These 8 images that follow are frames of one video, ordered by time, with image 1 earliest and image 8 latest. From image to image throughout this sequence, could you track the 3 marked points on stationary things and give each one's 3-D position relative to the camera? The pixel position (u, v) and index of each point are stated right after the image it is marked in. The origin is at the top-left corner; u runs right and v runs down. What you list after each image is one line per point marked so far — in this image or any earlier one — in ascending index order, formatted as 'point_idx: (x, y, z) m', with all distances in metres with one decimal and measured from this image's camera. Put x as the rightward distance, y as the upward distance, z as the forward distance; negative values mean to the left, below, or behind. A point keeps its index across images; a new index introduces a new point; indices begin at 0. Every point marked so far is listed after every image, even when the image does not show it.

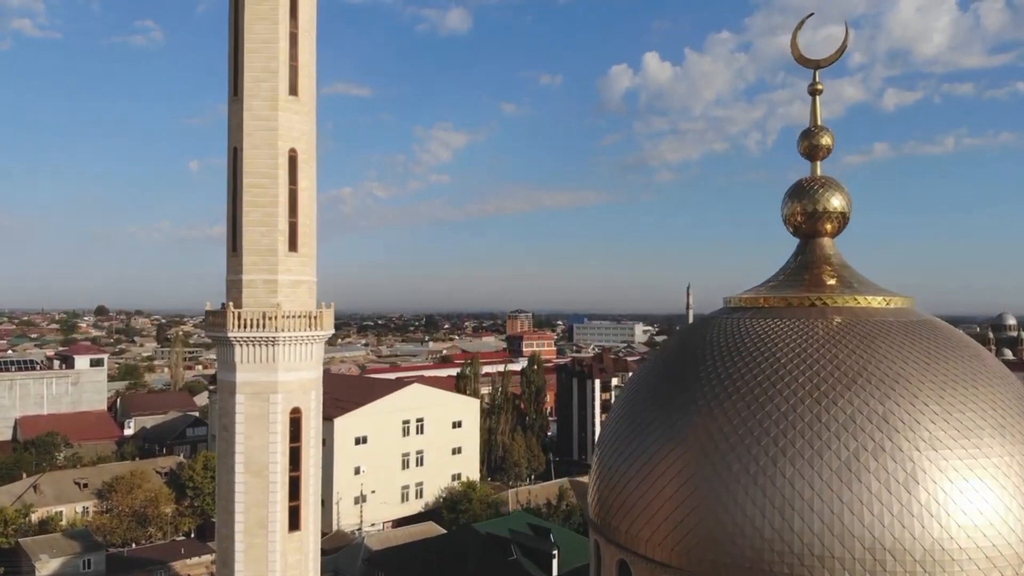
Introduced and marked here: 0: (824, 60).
0: (+2.2, +1.6, +4.9) m
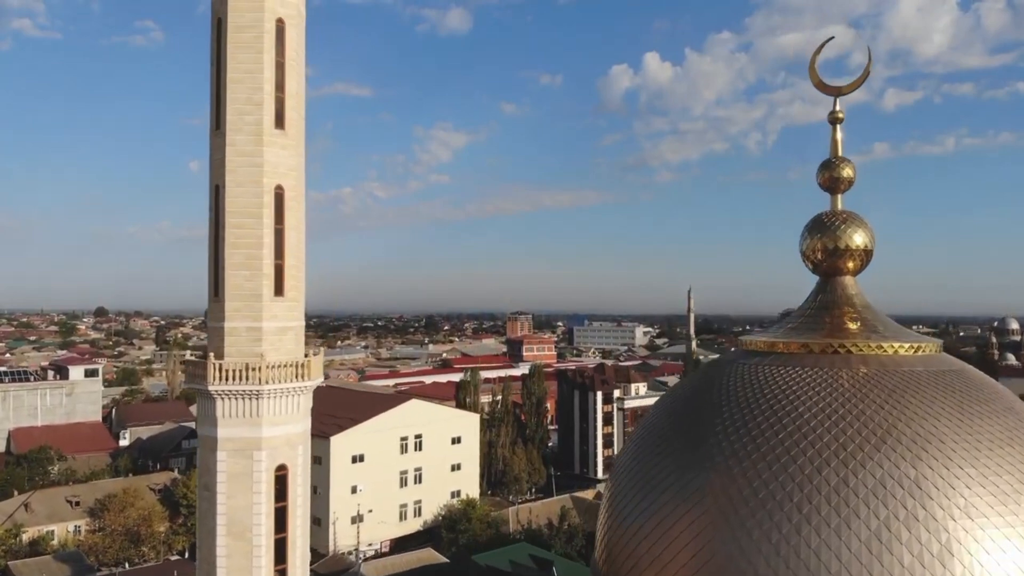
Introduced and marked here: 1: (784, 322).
0: (+2.2, +1.3, +4.6) m
1: (+1.9, -0.2, +4.8) m
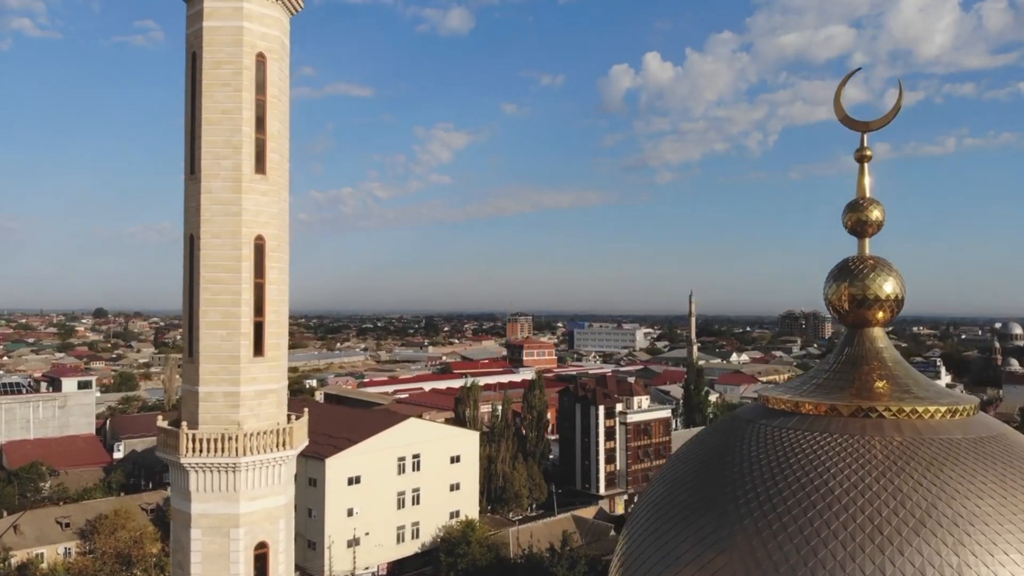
0: (+2.2, +1.0, +4.3) m
1: (+1.9, -0.6, +4.4) m
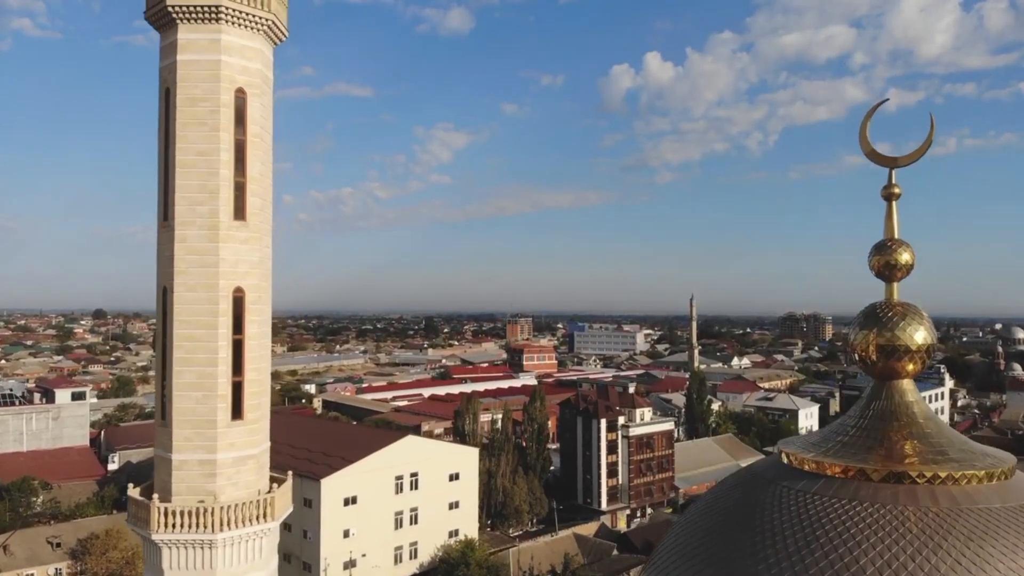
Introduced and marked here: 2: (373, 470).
0: (+2.2, +0.7, +4.0) m
1: (+1.9, -0.8, +4.1) m
2: (-2.5, -3.3, +12.5) m
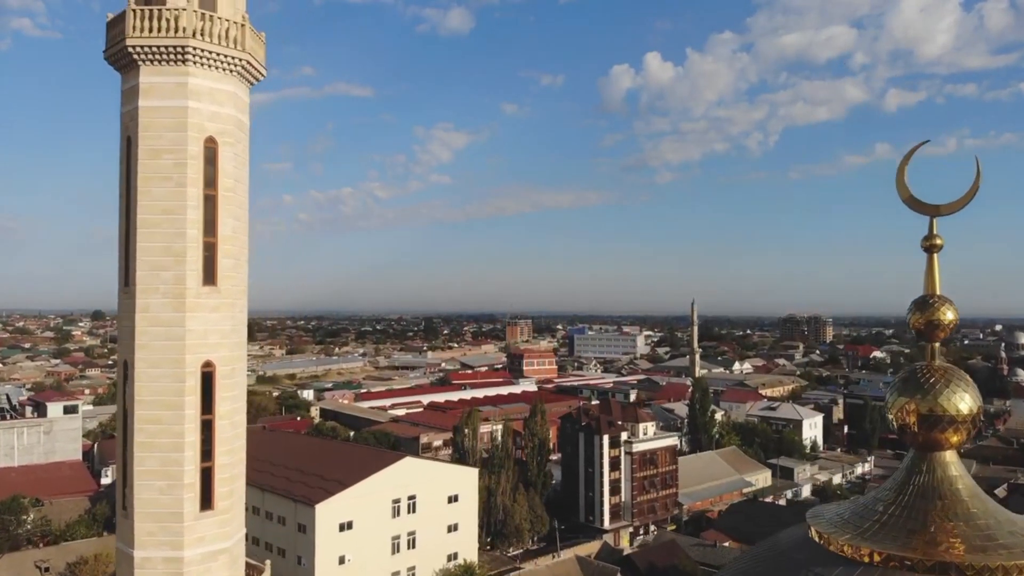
0: (+2.2, +0.4, +3.6) m
1: (+1.9, -1.2, +3.8) m
2: (-2.5, -3.6, +12.1) m
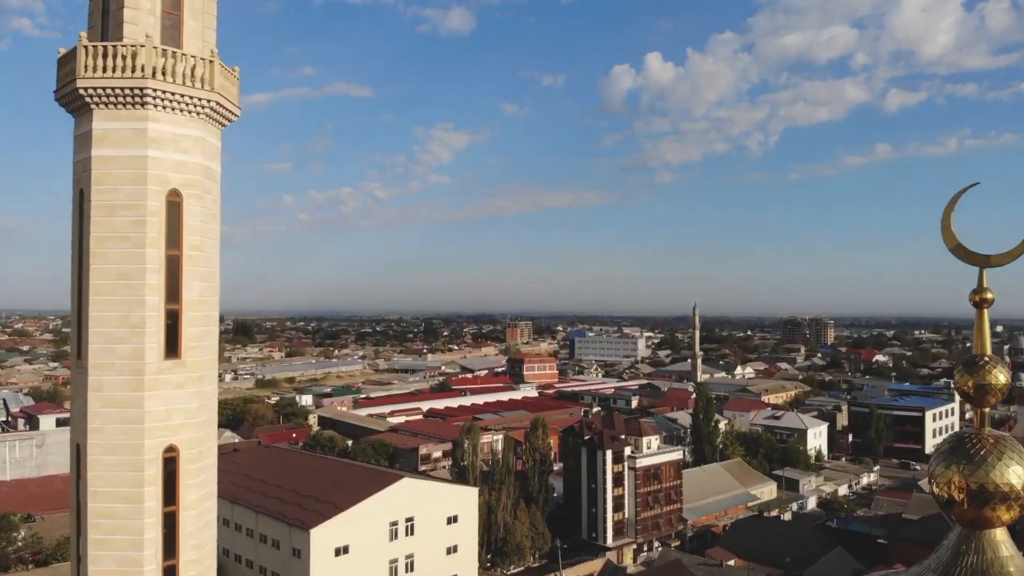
0: (+2.3, +0.1, +3.2) m
1: (+1.9, -1.4, +3.4) m
2: (-2.5, -3.9, +11.7) m
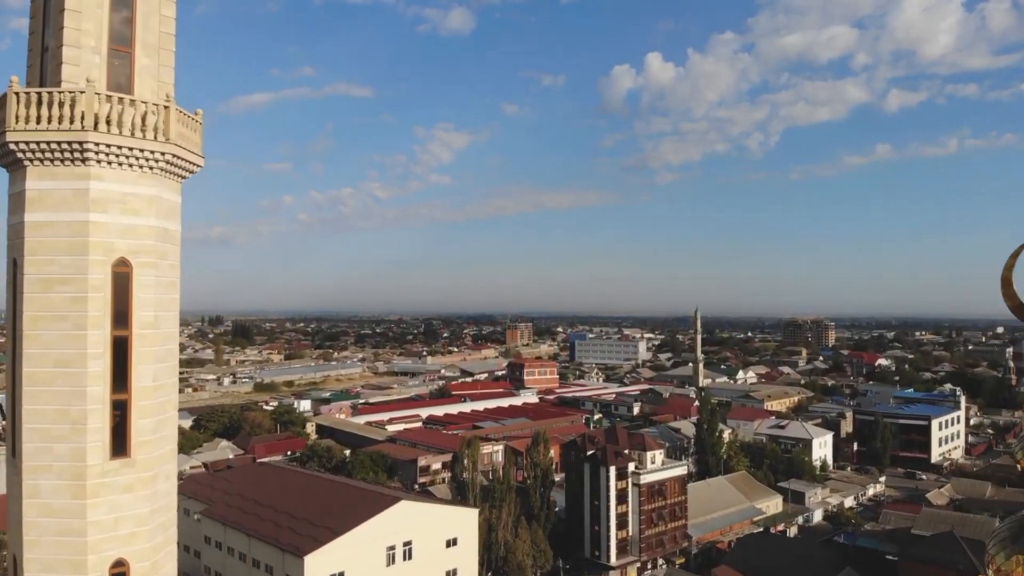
0: (+2.3, -0.2, +2.8) m
1: (+1.9, -1.7, +3.0) m
2: (-2.5, -4.2, +11.3) m
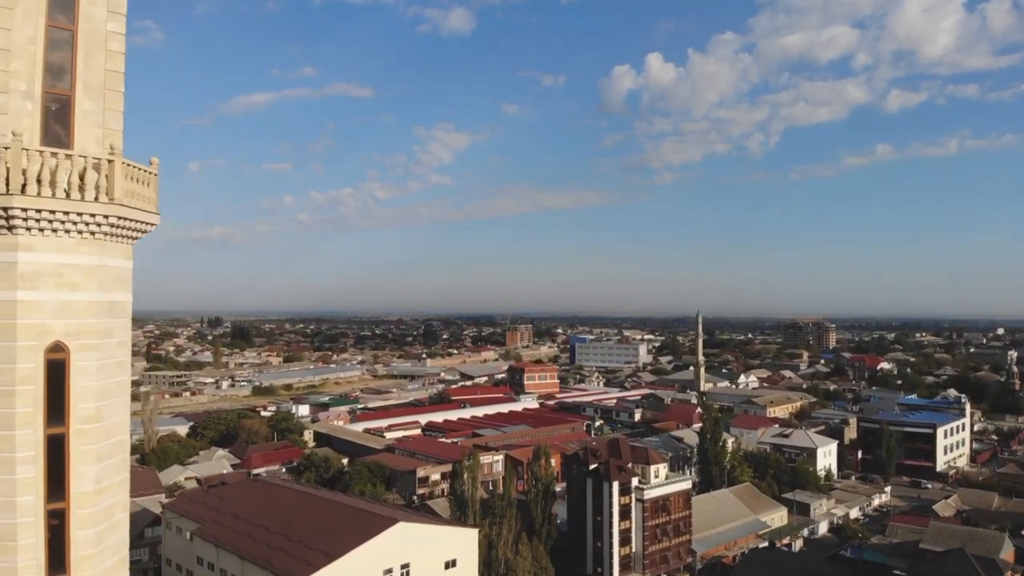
0: (+2.3, -0.4, +2.5) m
1: (+2.0, -2.0, +2.7) m
2: (-2.4, -4.4, +11.0) m
